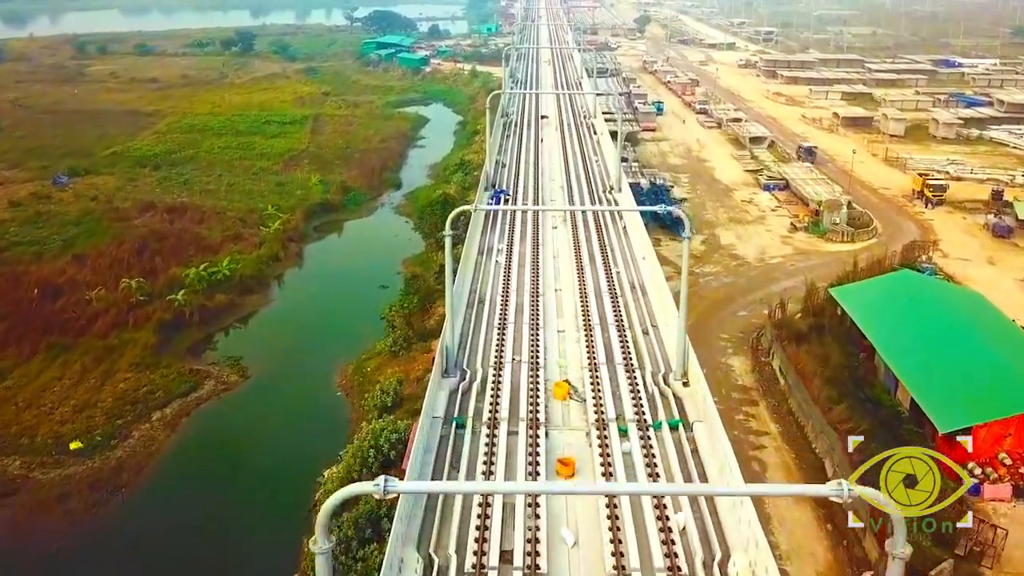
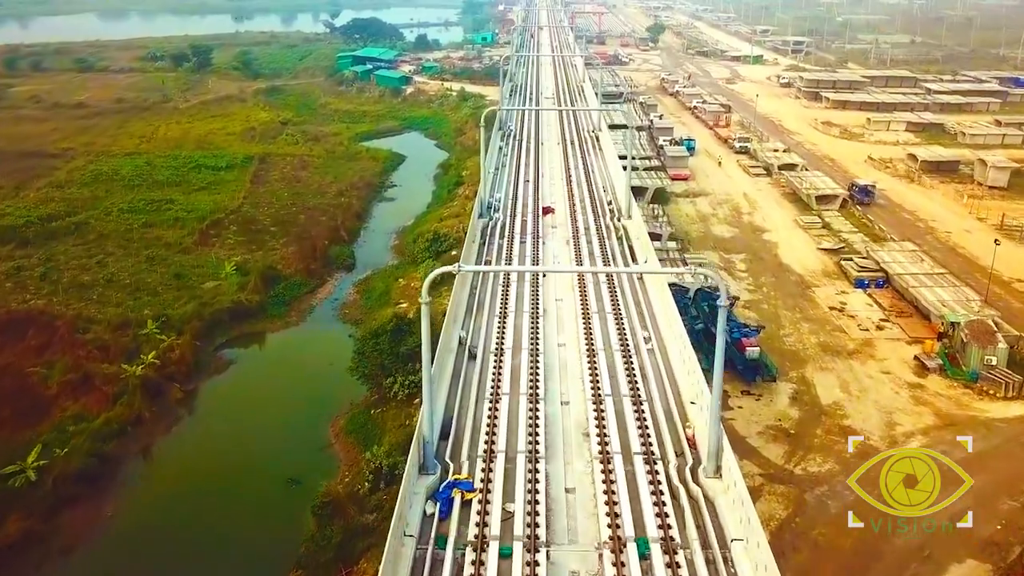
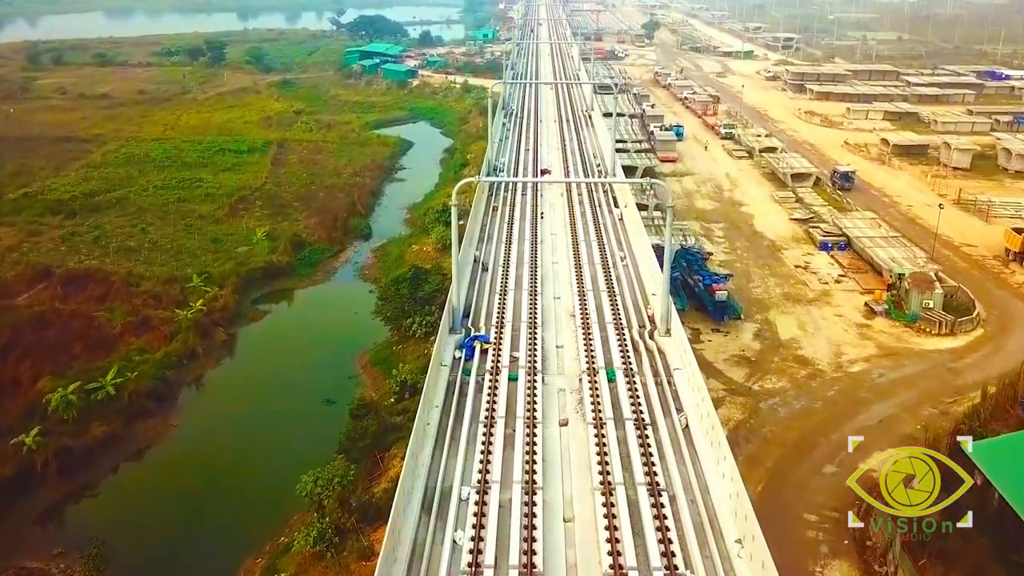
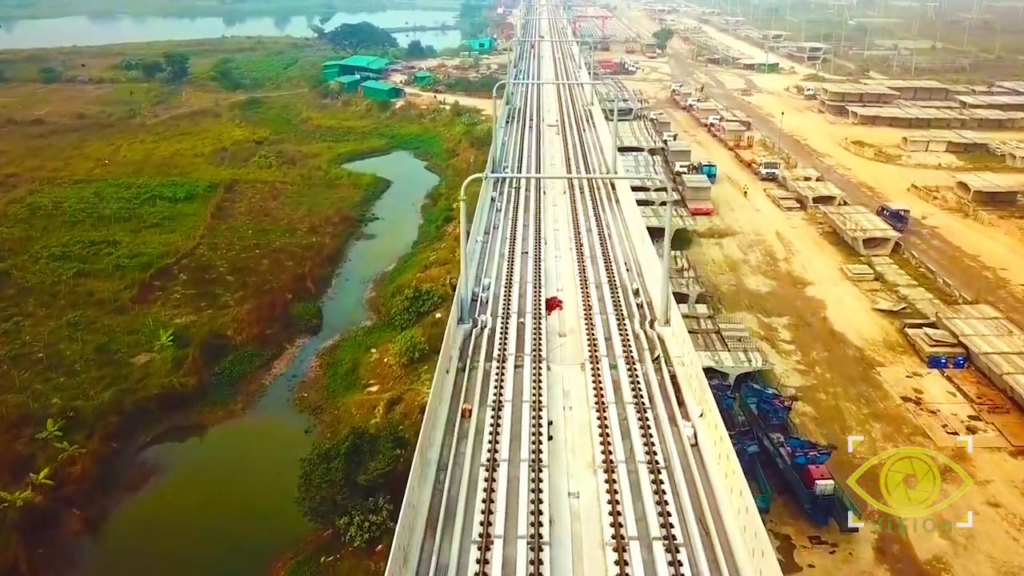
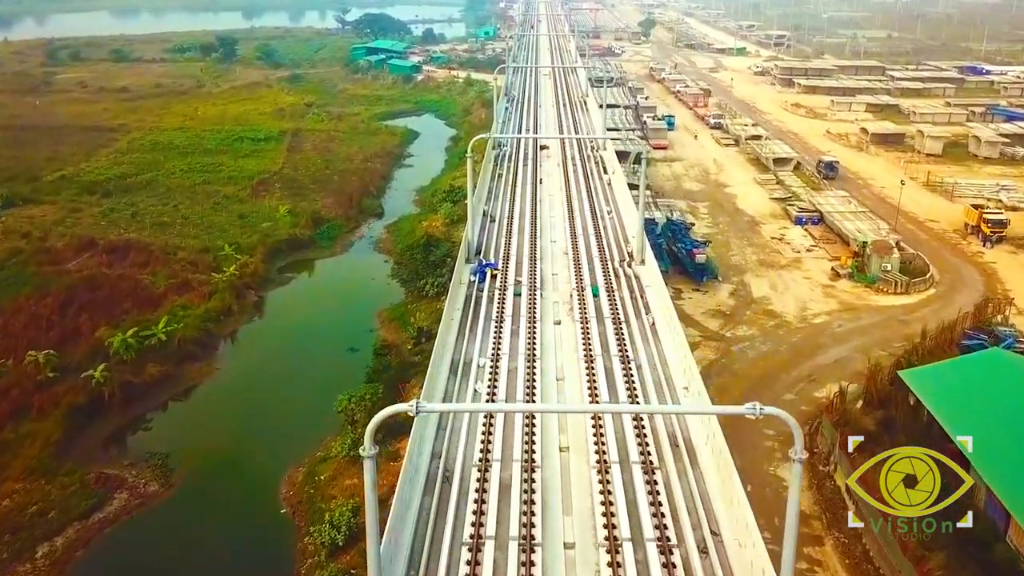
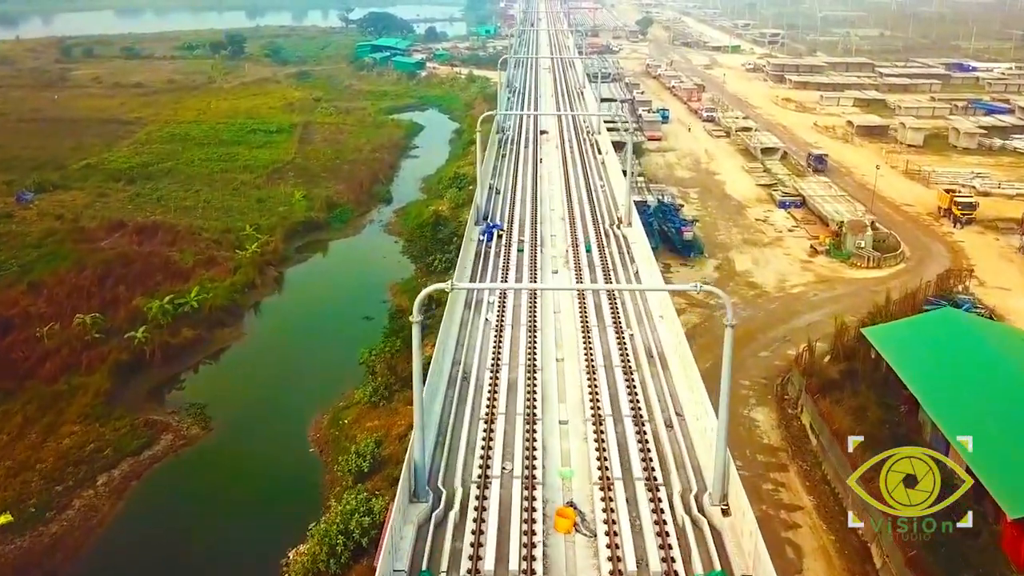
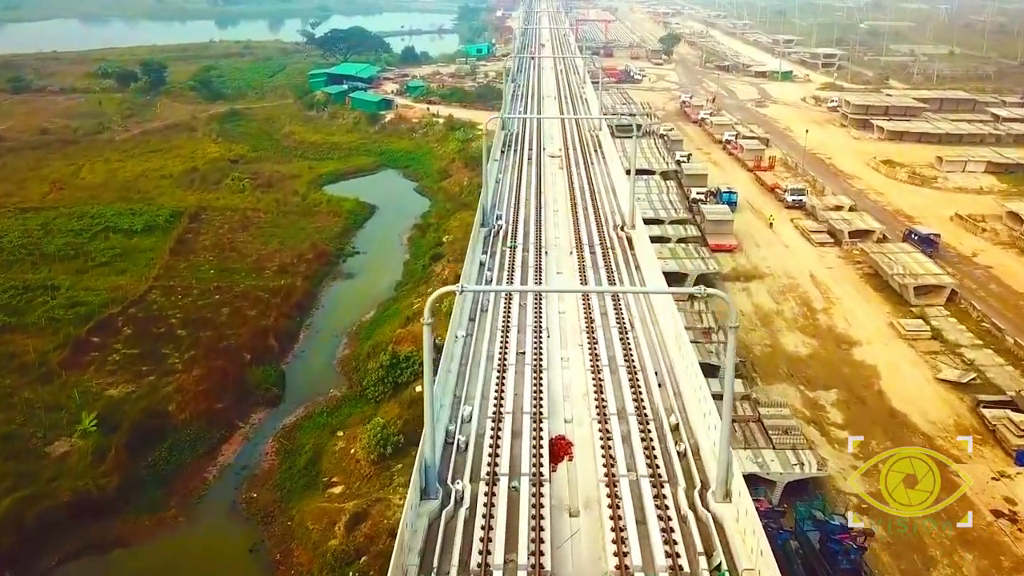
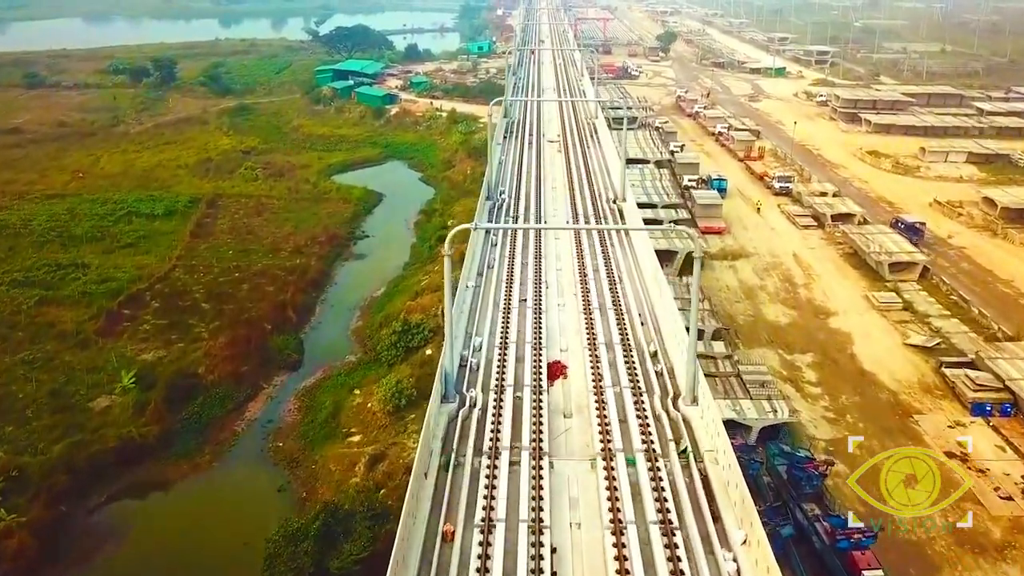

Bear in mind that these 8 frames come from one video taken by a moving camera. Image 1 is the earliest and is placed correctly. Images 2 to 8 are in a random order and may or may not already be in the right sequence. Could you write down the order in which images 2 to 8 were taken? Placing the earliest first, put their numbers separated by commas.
6, 5, 3, 2, 4, 8, 7
